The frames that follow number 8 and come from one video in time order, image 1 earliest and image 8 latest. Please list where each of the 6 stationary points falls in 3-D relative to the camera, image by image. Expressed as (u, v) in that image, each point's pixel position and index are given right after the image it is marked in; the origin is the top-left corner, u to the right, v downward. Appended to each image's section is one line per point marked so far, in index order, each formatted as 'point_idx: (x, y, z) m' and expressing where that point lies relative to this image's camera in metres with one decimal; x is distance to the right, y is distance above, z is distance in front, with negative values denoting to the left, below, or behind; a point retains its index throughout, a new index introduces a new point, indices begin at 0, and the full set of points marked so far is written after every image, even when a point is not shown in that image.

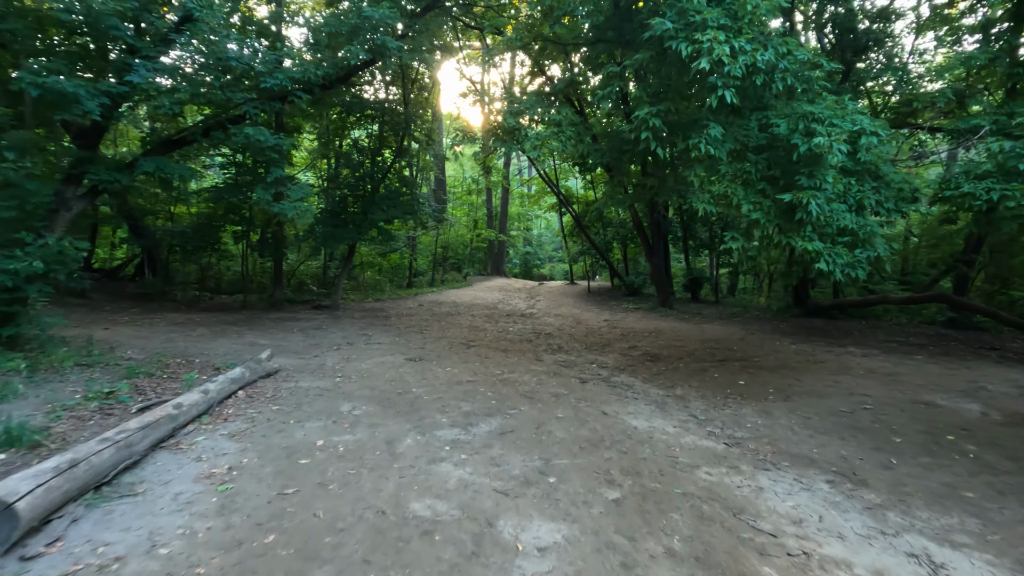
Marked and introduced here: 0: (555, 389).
0: (+0.5, -1.3, +6.7) m
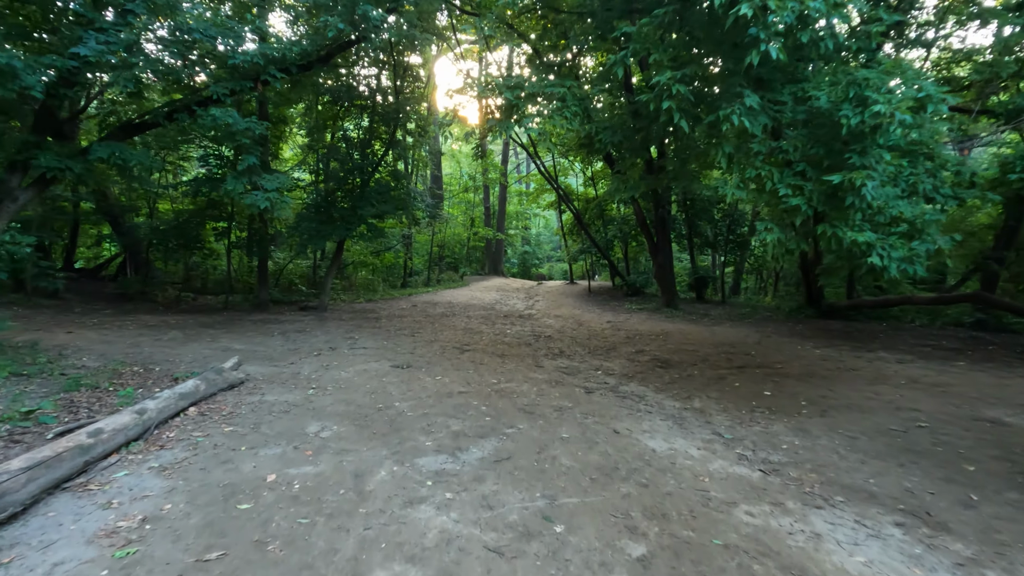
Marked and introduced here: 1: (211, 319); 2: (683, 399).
0: (+0.5, -1.3, +6.0) m
1: (-6.7, -0.7, +11.9) m
2: (+2.0, -1.3, +6.3) m
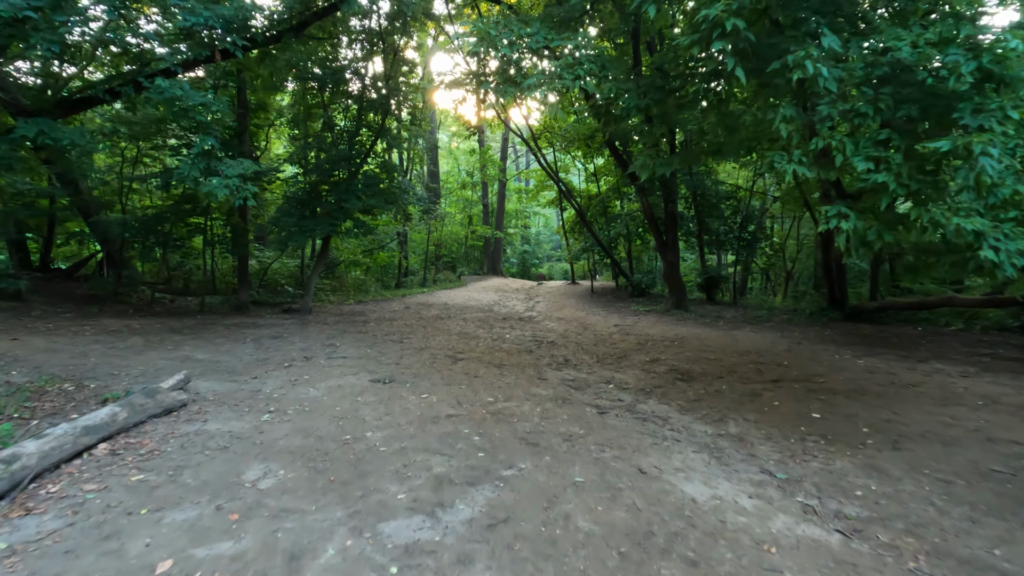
0: (+0.5, -1.3, +4.9) m
1: (-6.7, -0.7, +10.8) m
2: (+2.0, -1.3, +5.3) m
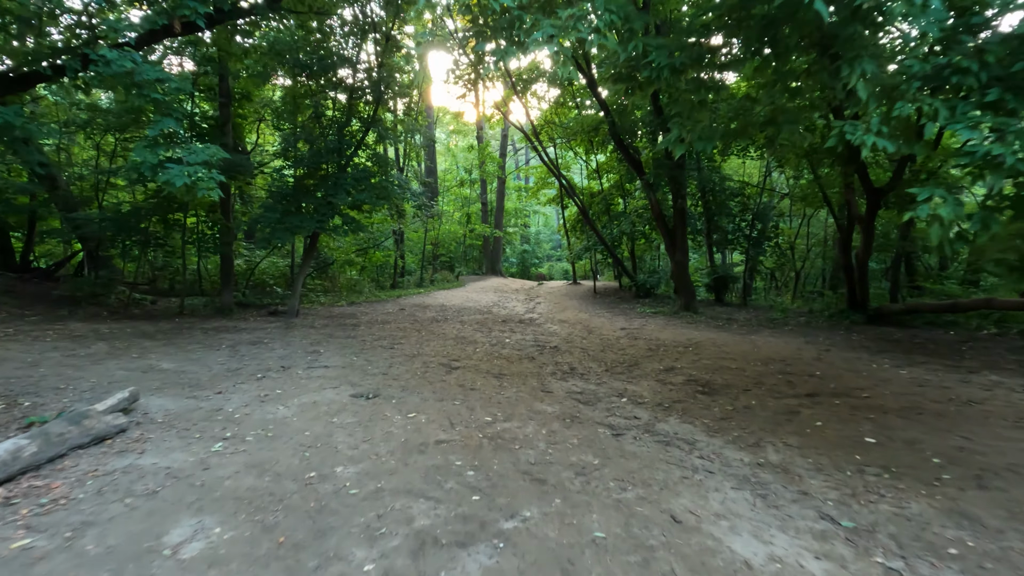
0: (+0.5, -1.3, +4.2) m
1: (-6.7, -0.7, +10.1) m
2: (+2.0, -1.3, +4.6) m
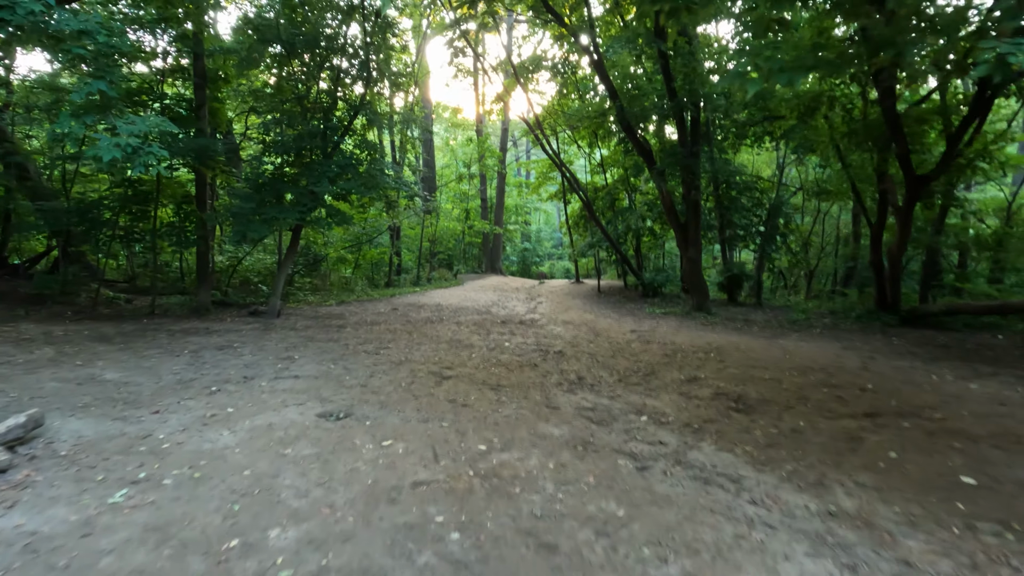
0: (+0.5, -1.3, +3.2) m
1: (-6.7, -0.7, +9.1) m
2: (+2.0, -1.3, +3.6) m
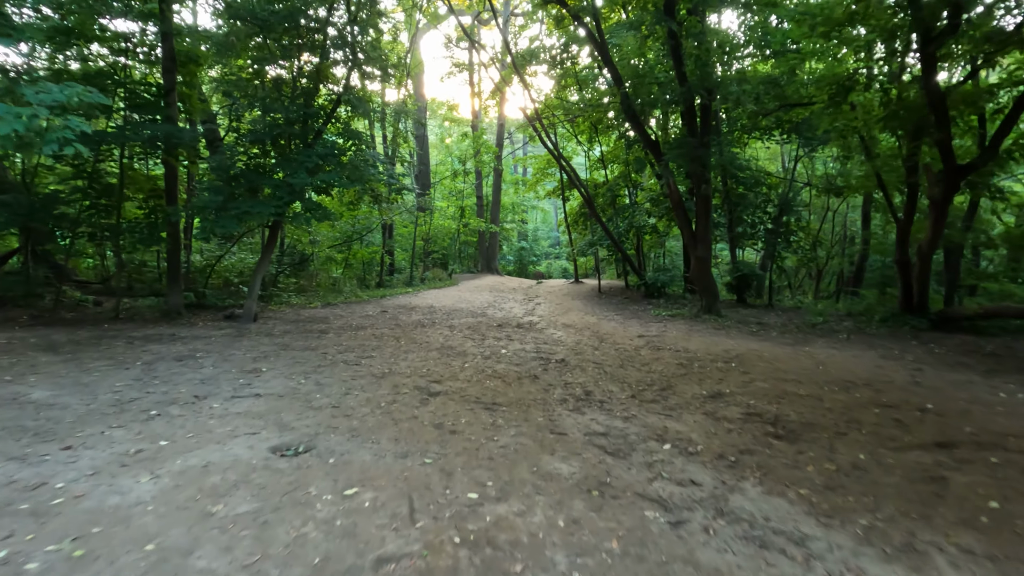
0: (+0.5, -1.3, +2.4) m
1: (-6.7, -0.7, +8.2) m
2: (+2.0, -1.4, +2.8) m
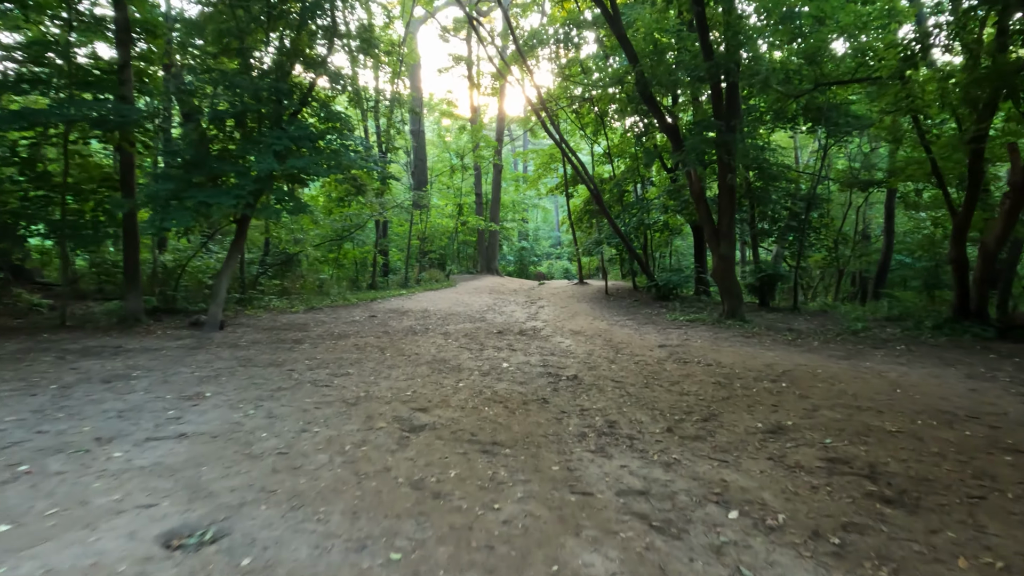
0: (+0.5, -1.4, +1.1) m
1: (-6.7, -0.8, +7.0) m
2: (+2.1, -1.4, +1.5) m
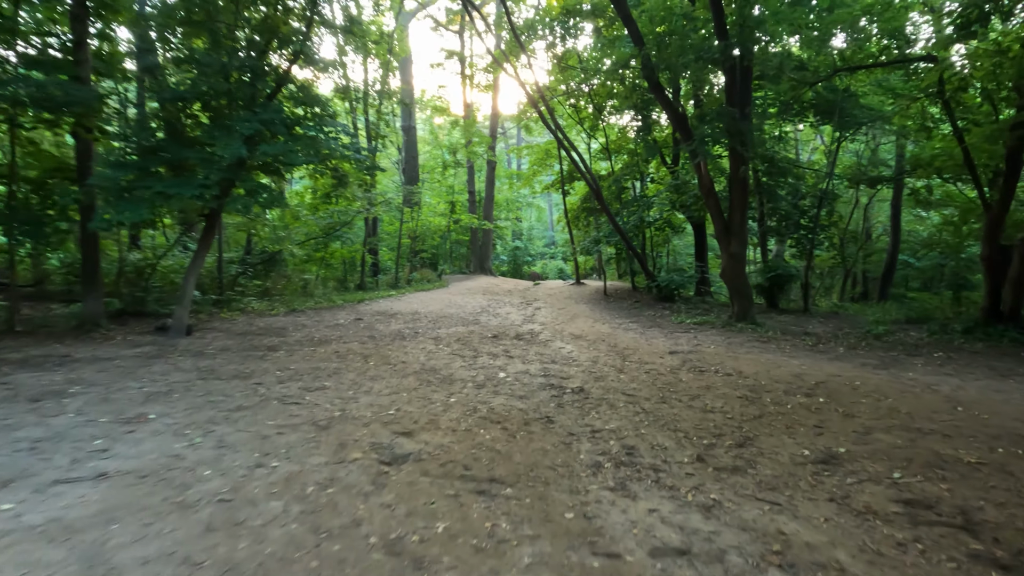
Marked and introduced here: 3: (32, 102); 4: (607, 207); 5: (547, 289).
0: (+0.6, -1.4, +0.4) m
1: (-6.7, -0.8, +6.1) m
2: (+2.1, -1.4, +0.8) m
3: (-6.4, +2.5, +7.3) m
4: (+2.7, +2.4, +15.9) m
5: (+1.3, 0.0, +19.1) m
